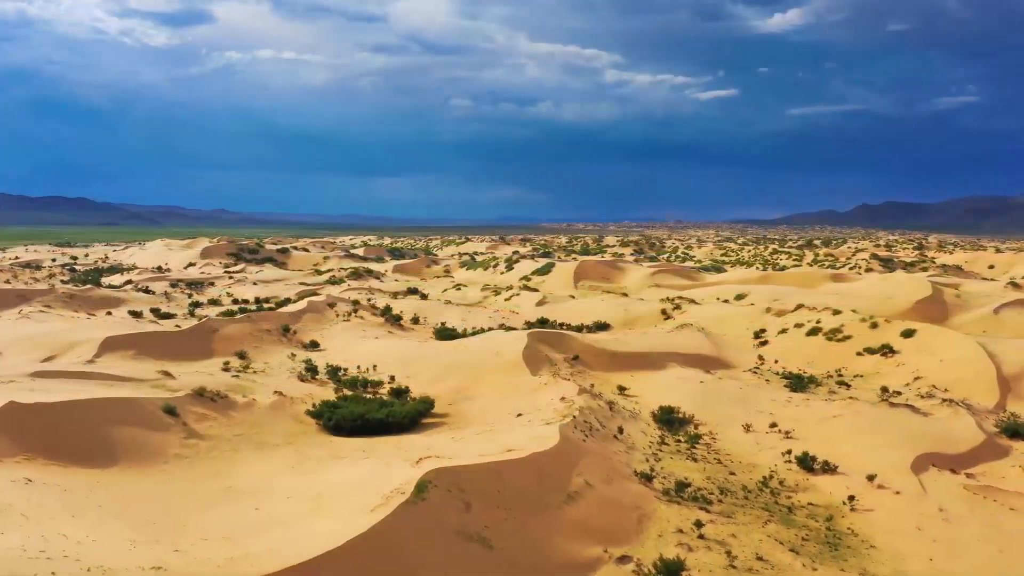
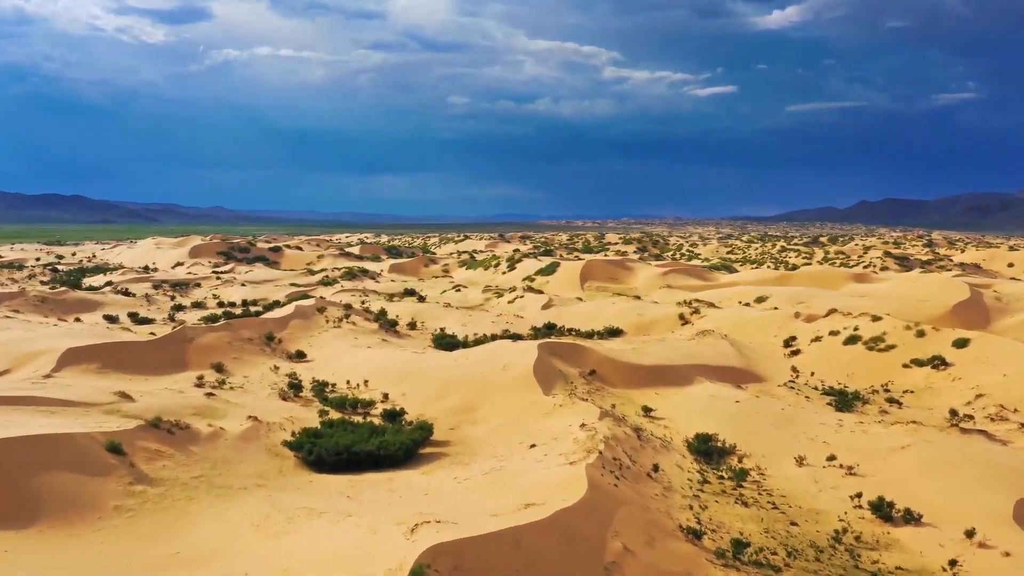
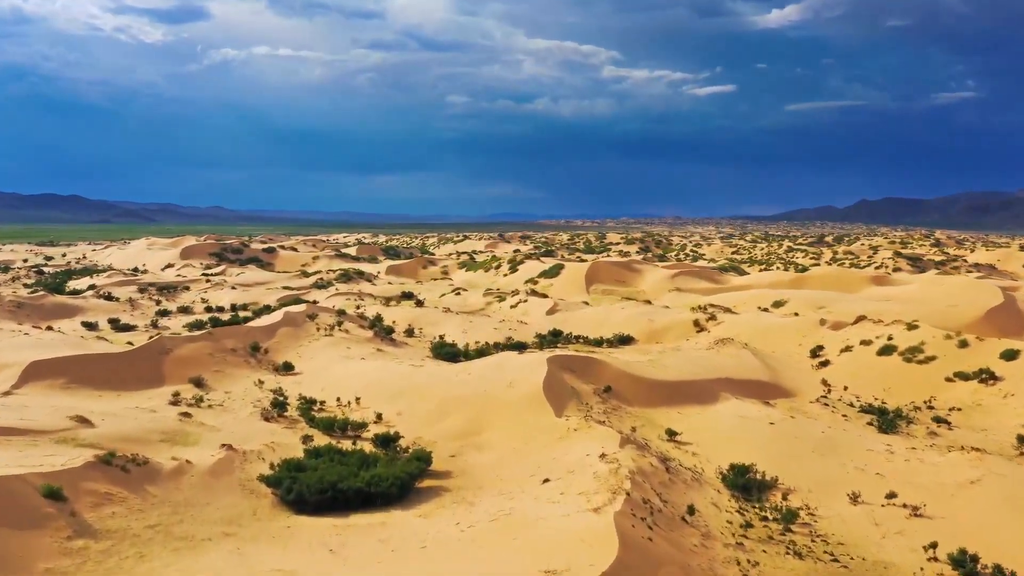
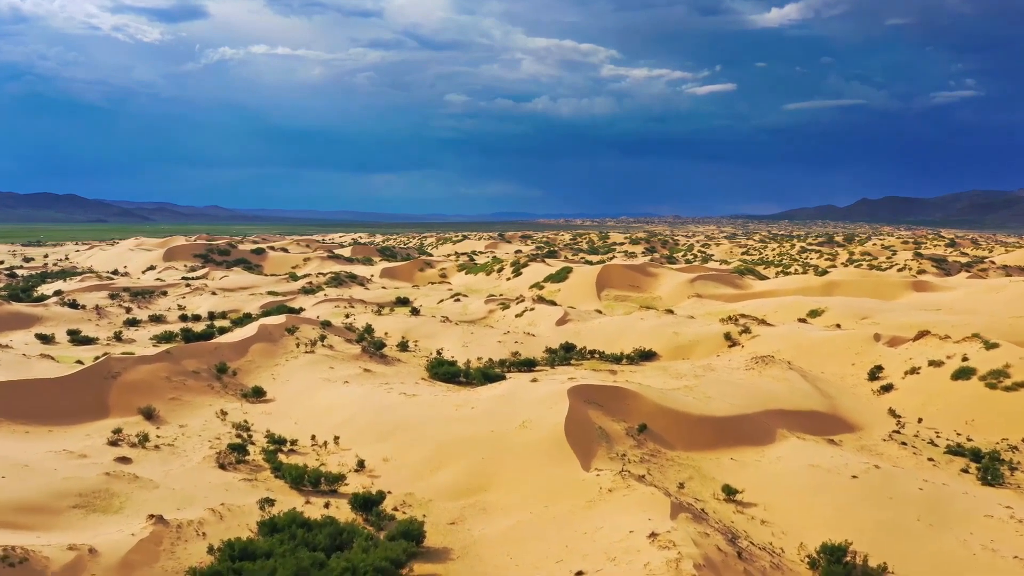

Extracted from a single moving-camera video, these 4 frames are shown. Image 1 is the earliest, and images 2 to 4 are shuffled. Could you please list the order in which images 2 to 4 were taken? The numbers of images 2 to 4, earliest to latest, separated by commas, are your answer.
2, 3, 4
